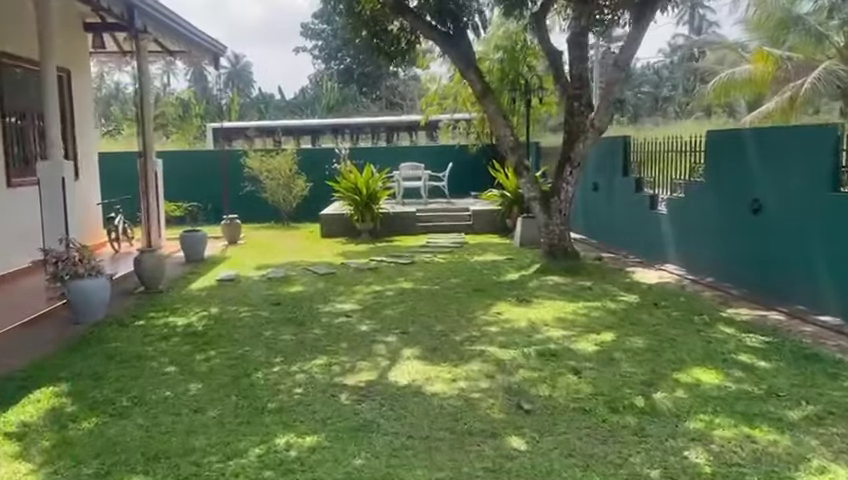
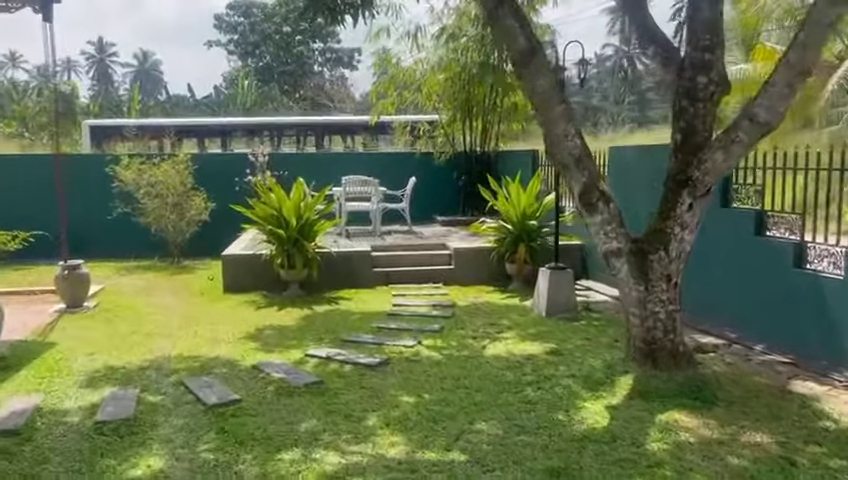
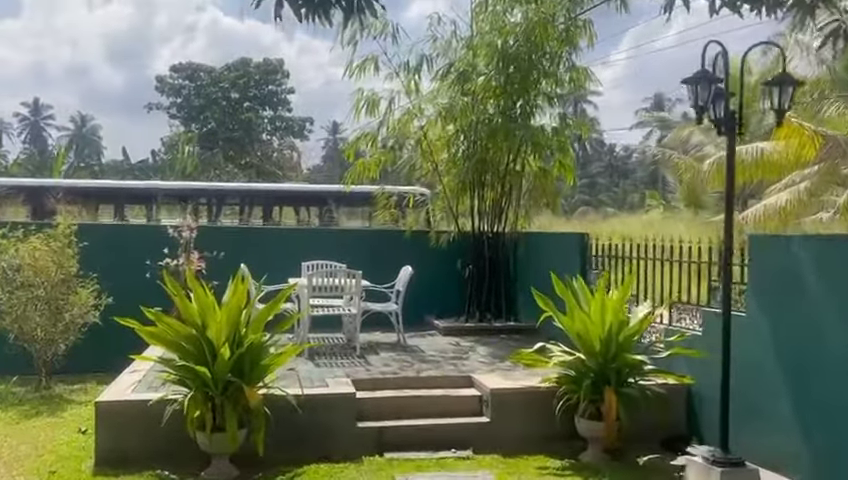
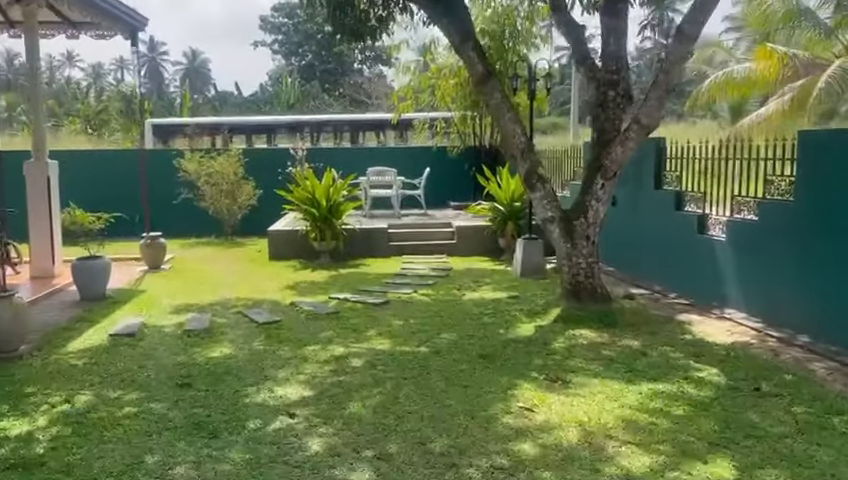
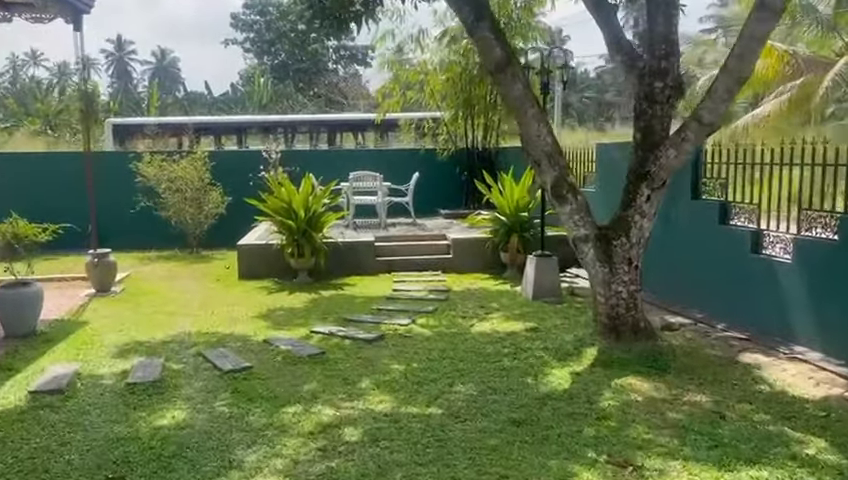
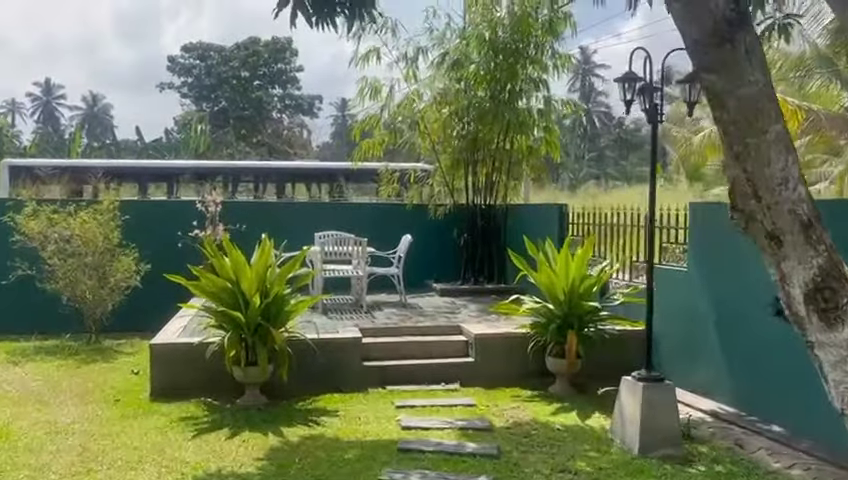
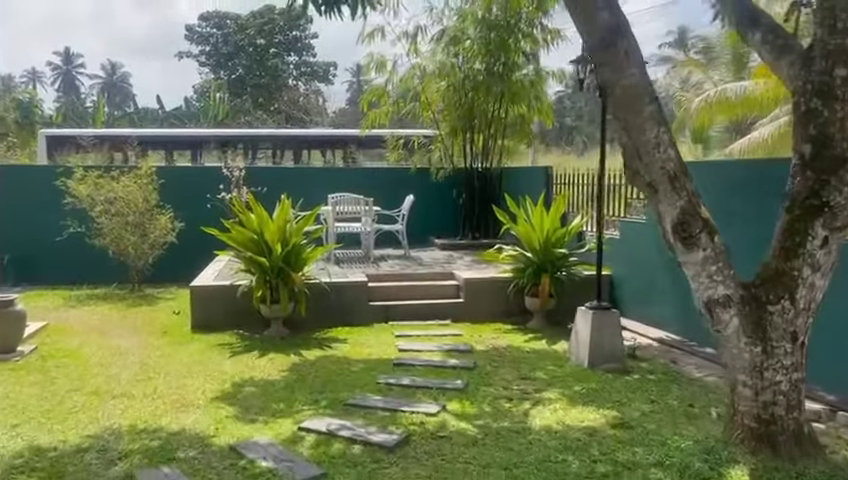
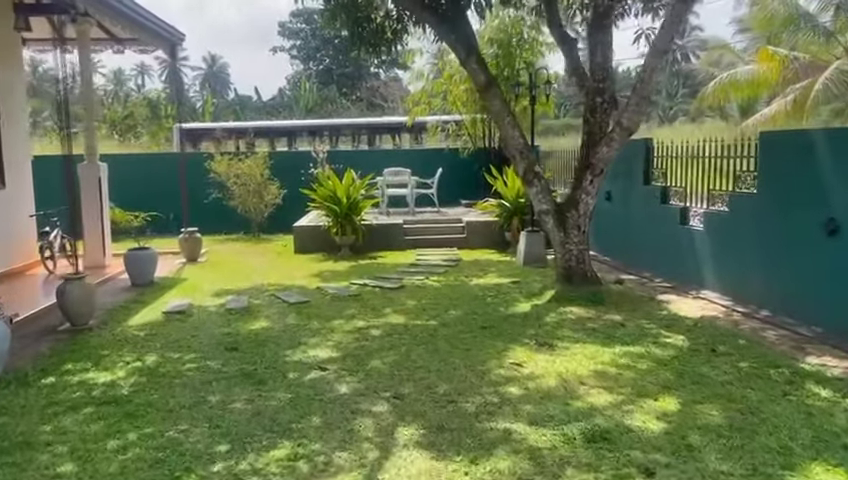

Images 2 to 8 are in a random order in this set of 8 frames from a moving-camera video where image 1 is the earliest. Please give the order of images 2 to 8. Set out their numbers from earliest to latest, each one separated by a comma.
8, 4, 5, 2, 7, 6, 3
